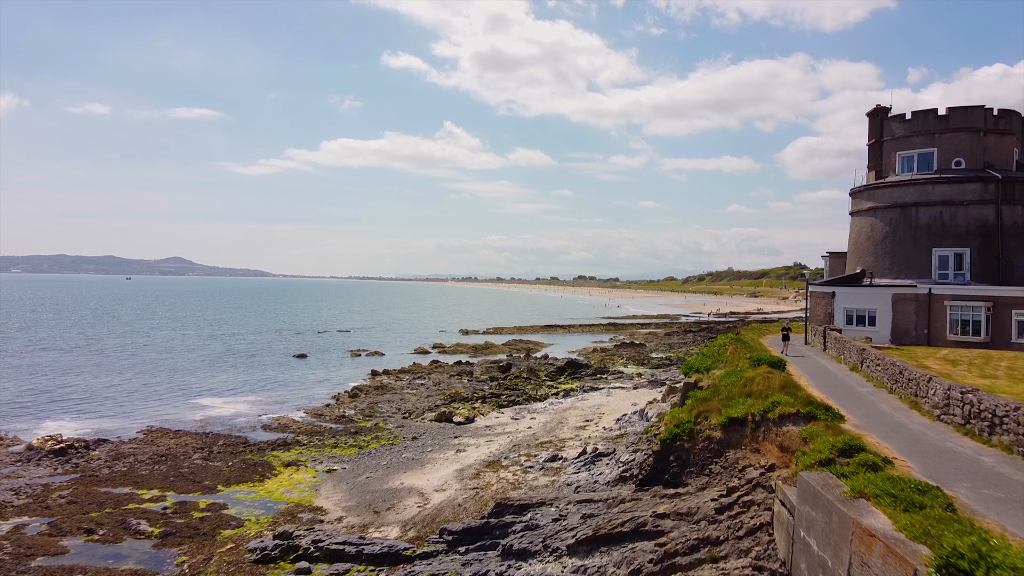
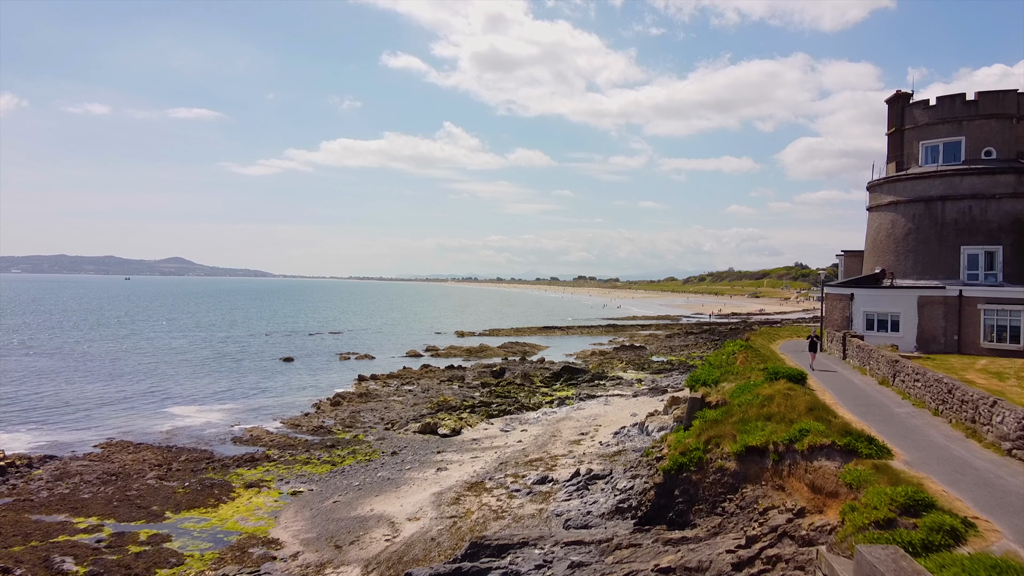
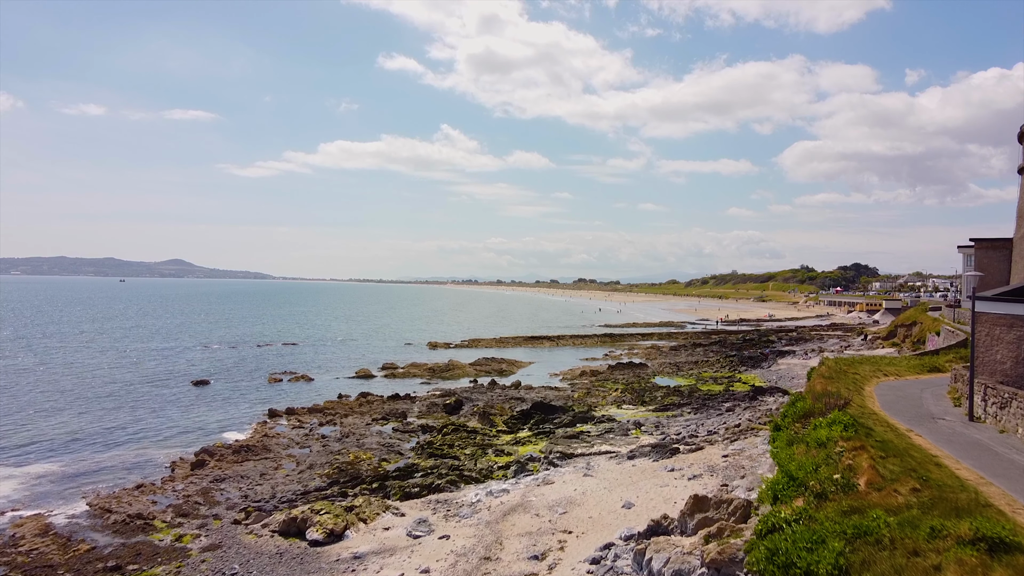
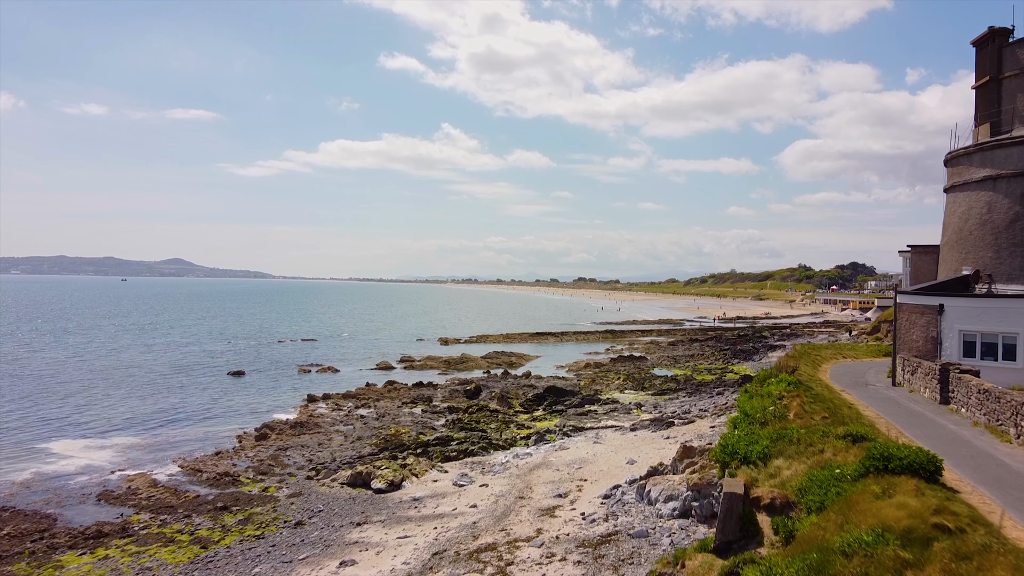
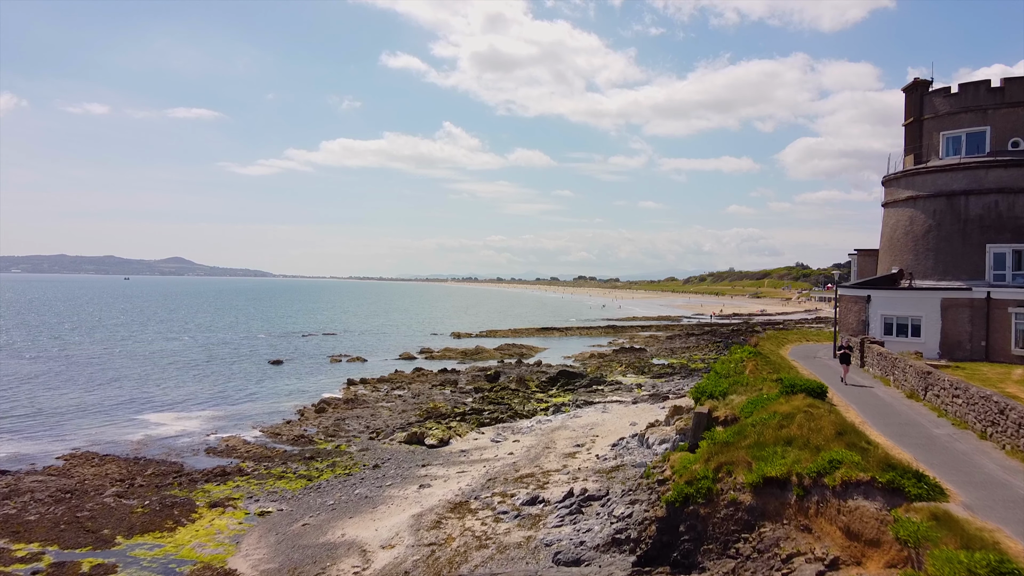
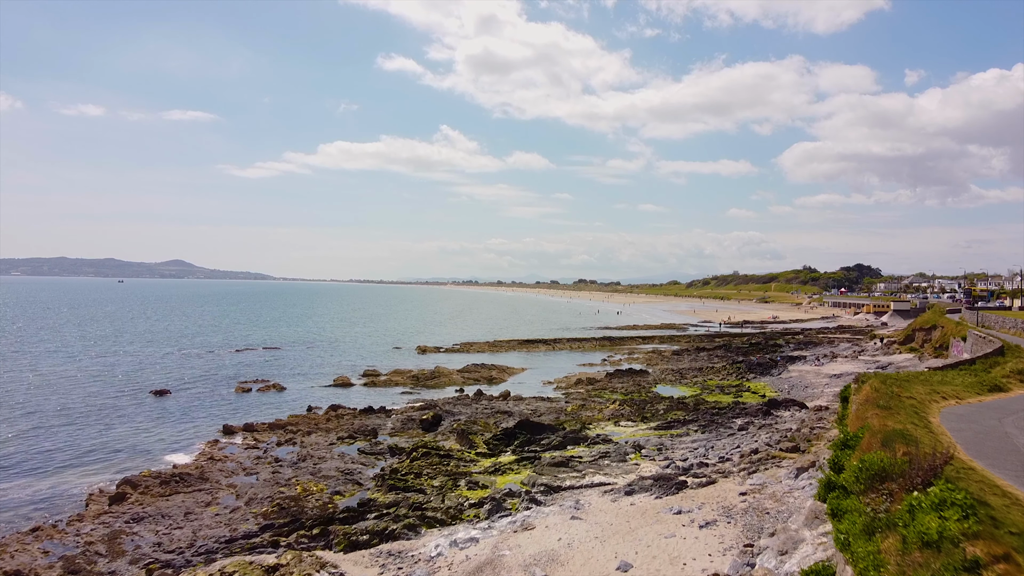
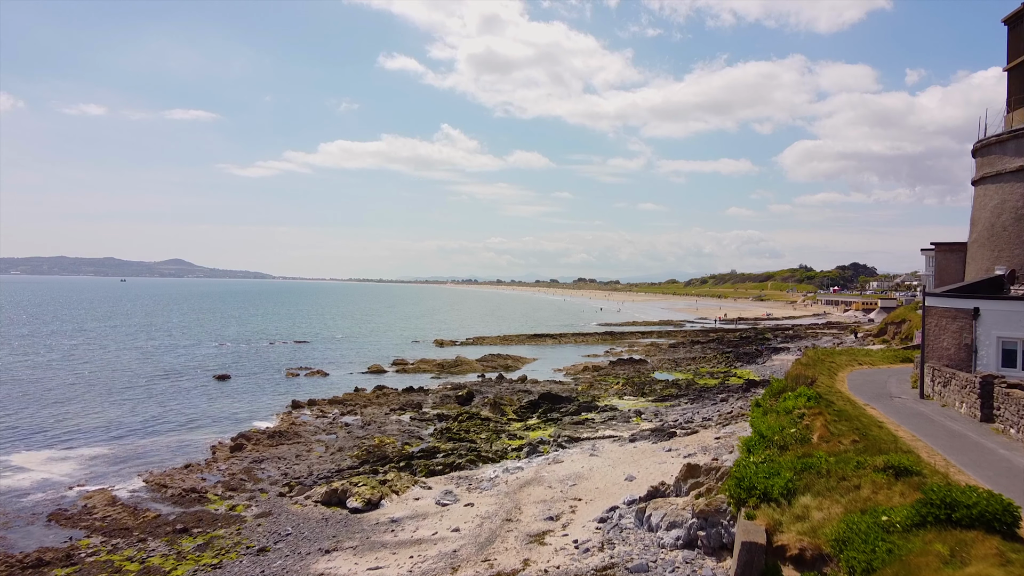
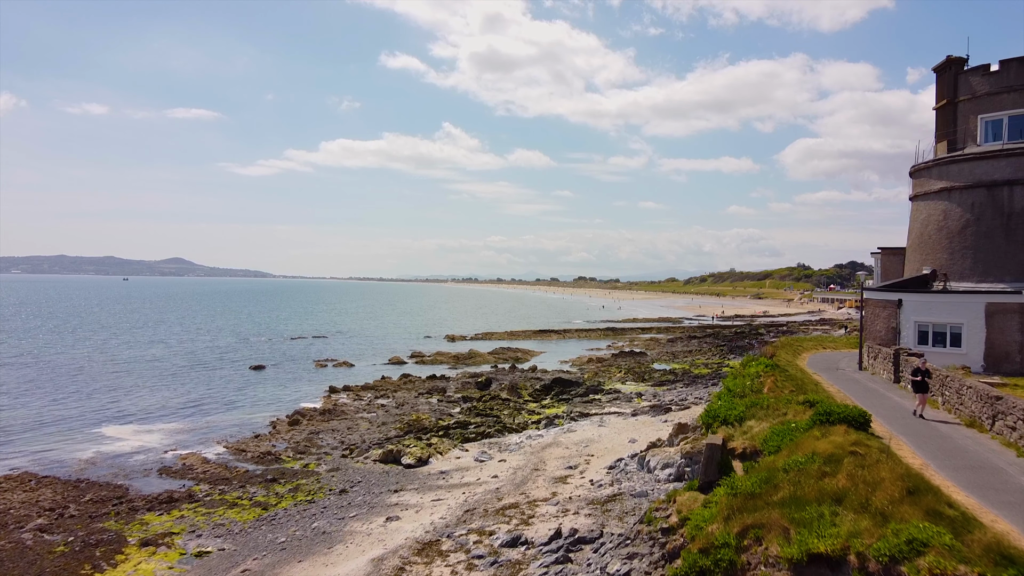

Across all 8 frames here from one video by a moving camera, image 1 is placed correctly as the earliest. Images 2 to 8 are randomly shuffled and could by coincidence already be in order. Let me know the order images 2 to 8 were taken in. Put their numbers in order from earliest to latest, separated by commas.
2, 5, 8, 4, 7, 3, 6
